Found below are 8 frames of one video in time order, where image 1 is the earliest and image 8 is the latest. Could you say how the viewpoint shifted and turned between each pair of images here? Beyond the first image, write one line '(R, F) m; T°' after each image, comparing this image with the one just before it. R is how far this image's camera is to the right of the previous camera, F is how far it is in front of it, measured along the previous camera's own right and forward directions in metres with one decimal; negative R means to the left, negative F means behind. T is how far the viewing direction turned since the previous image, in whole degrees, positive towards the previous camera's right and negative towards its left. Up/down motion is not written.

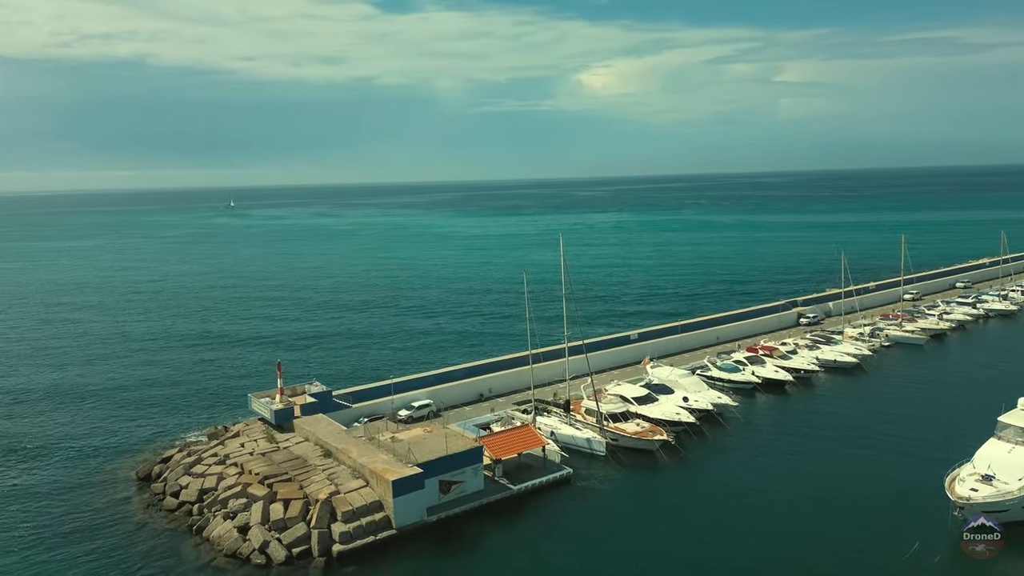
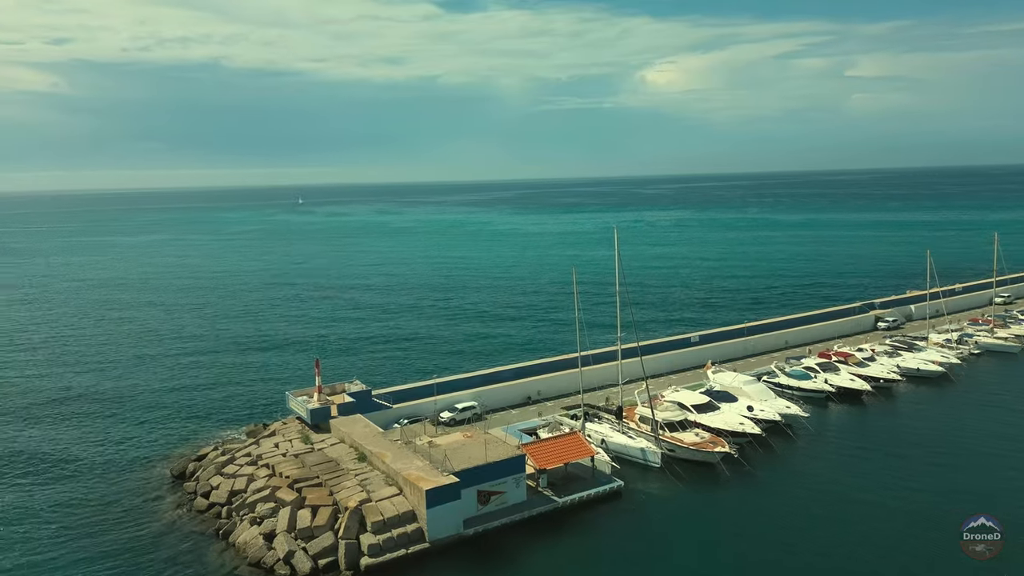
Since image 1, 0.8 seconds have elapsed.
(+0.5, +2.4) m; -5°
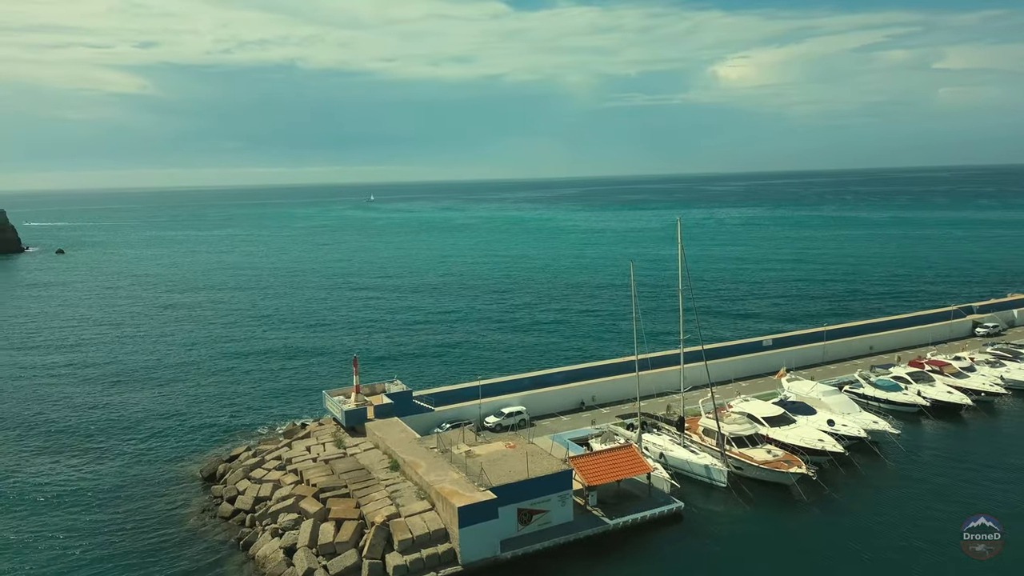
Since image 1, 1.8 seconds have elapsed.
(+0.6, +3.0) m; -5°
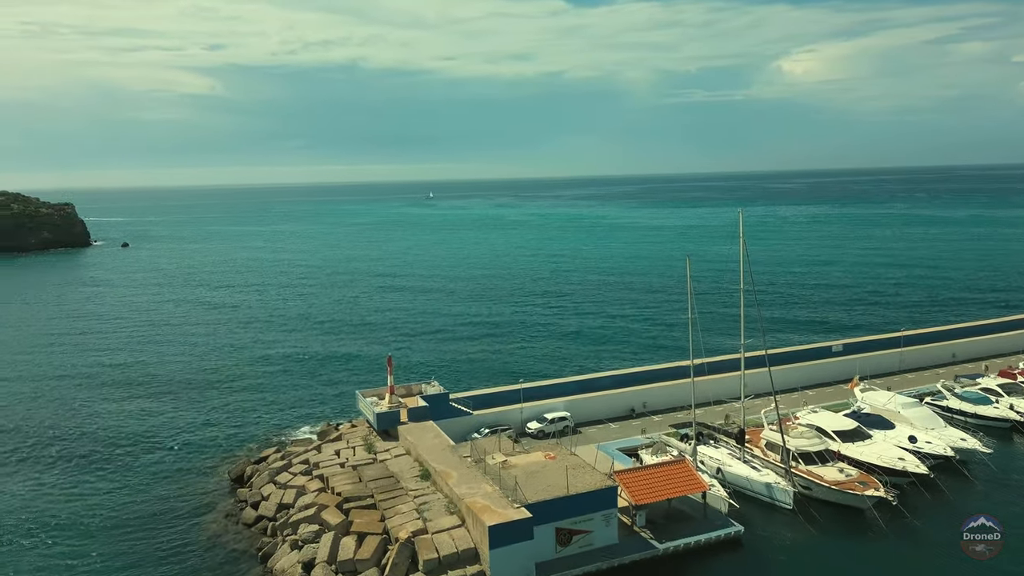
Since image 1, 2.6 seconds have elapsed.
(+0.5, +2.4) m; -4°
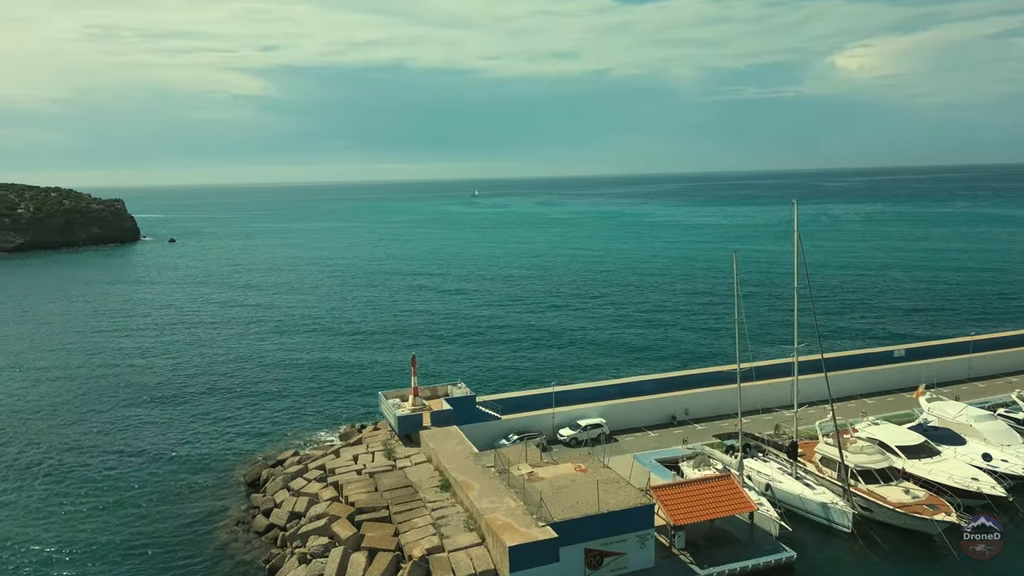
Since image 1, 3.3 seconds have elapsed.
(+0.5, +2.1) m; -3°
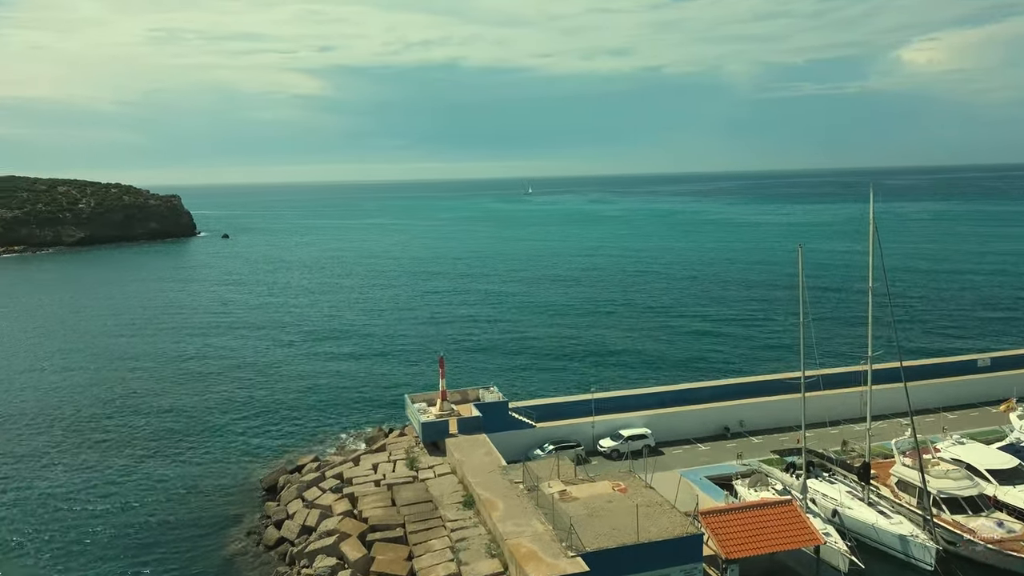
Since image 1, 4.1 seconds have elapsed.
(+0.5, +2.5) m; -4°
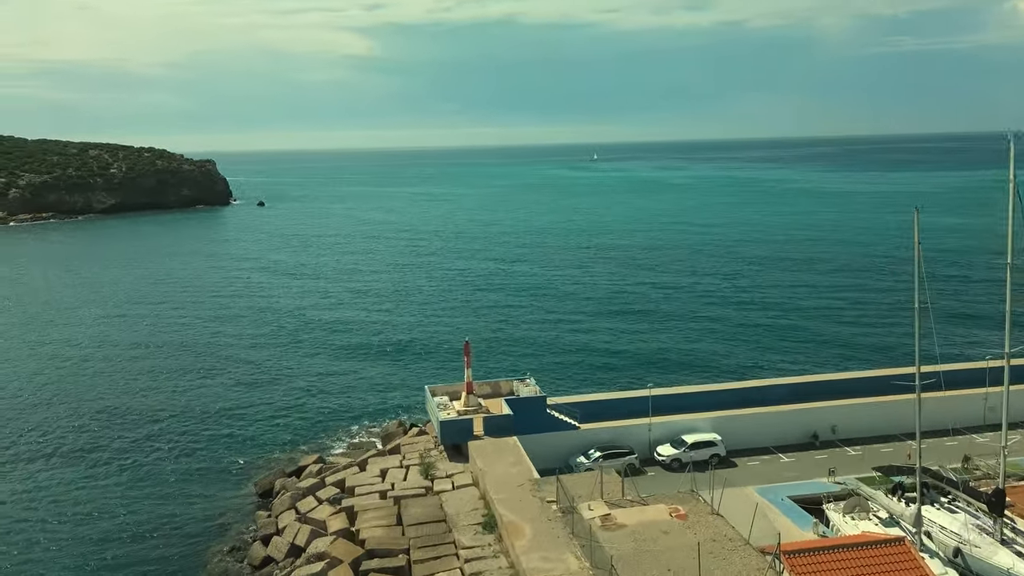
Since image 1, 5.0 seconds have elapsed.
(+0.8, +4.5) m; -5°
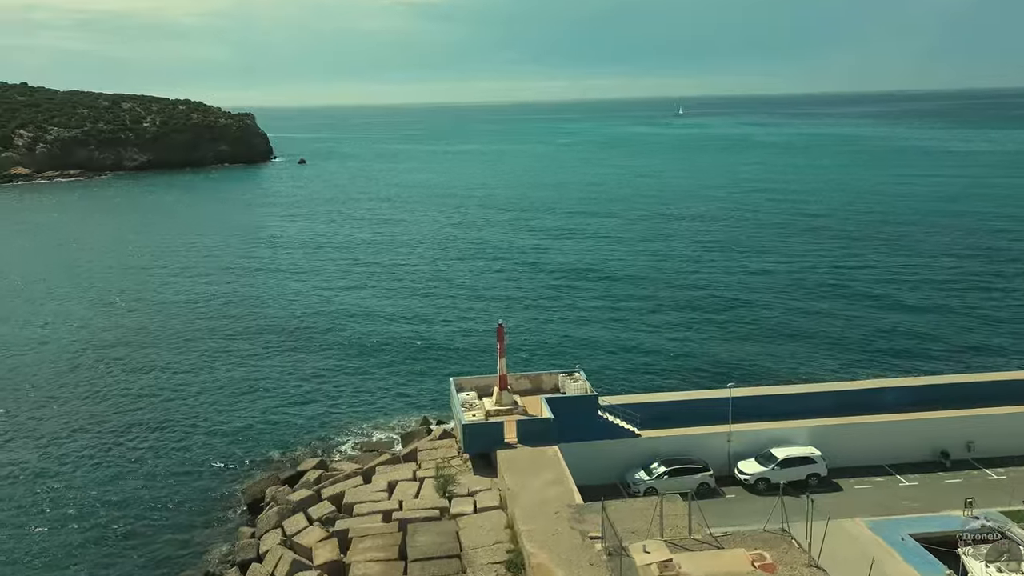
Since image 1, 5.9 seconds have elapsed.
(+0.8, +4.3) m; -6°
